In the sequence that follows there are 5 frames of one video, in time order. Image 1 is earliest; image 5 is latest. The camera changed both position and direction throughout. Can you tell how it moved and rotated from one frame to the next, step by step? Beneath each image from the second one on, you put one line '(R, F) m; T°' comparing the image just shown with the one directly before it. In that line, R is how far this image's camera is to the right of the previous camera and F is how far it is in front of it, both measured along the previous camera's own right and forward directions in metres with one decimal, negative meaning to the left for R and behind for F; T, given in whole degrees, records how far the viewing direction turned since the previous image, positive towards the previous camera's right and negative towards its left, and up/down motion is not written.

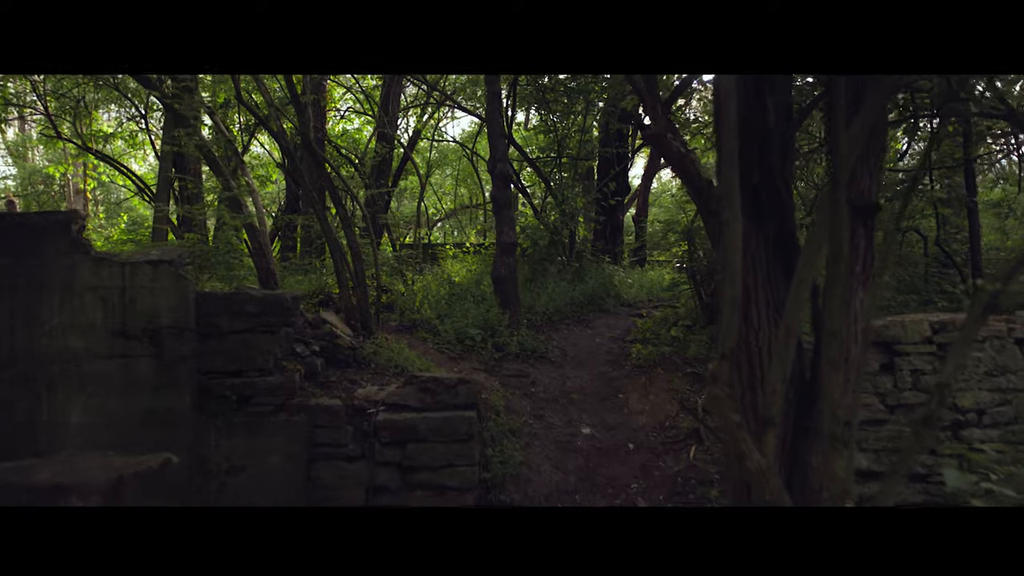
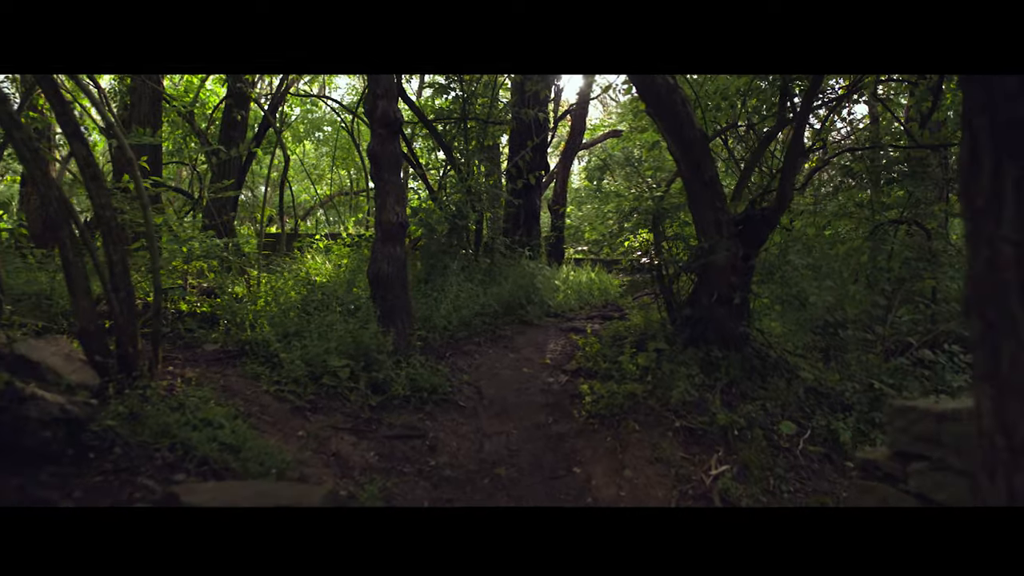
(0.0, +3.0) m; +8°
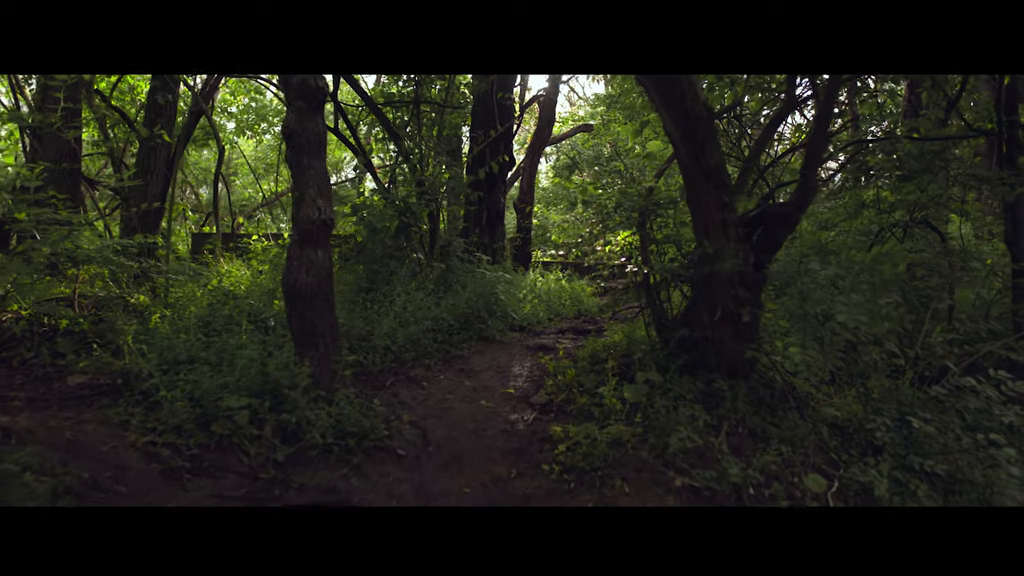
(+0.1, +1.2) m; +2°
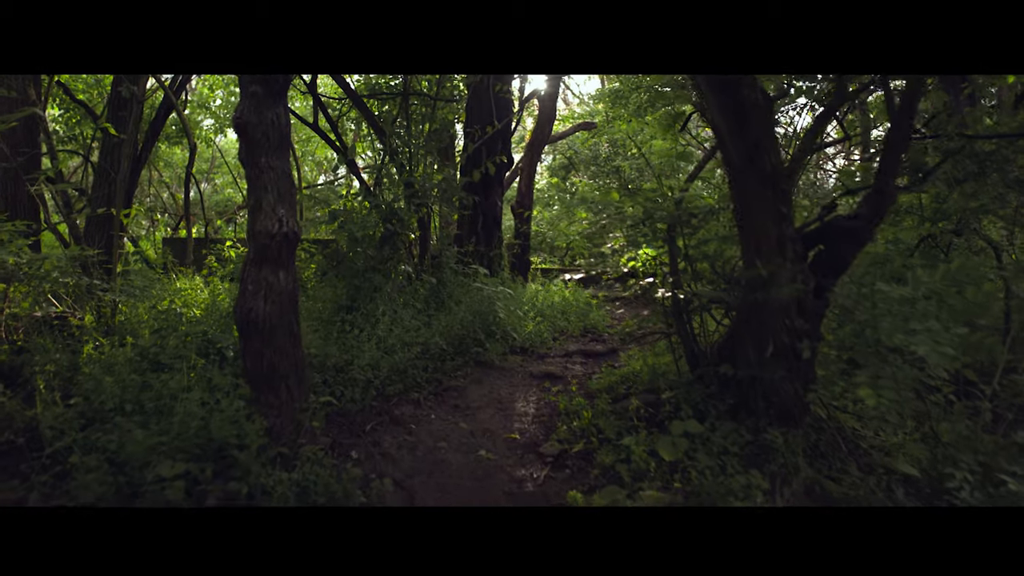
(-0.1, +0.9) m; +1°
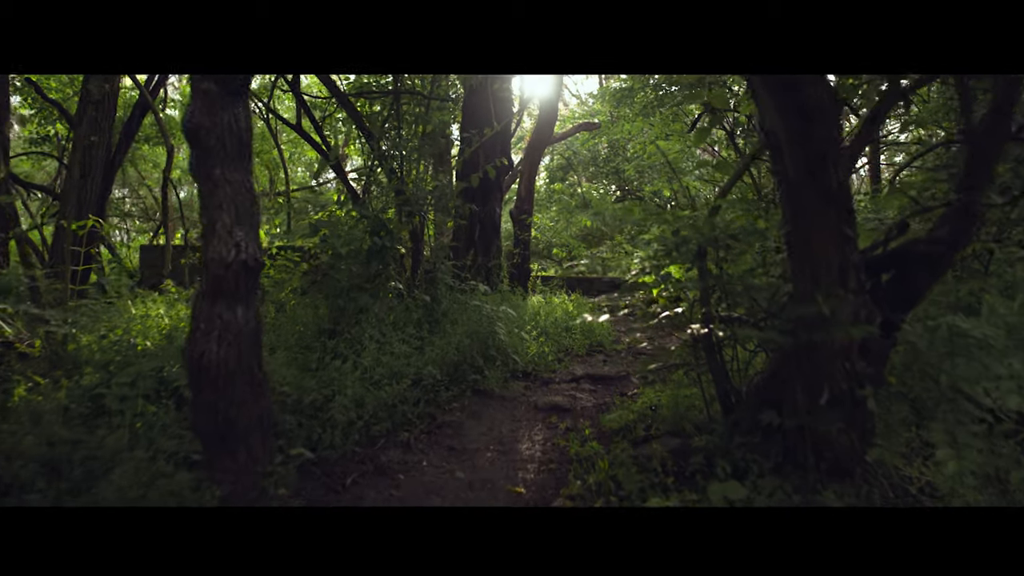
(0.0, +0.6) m; 0°
